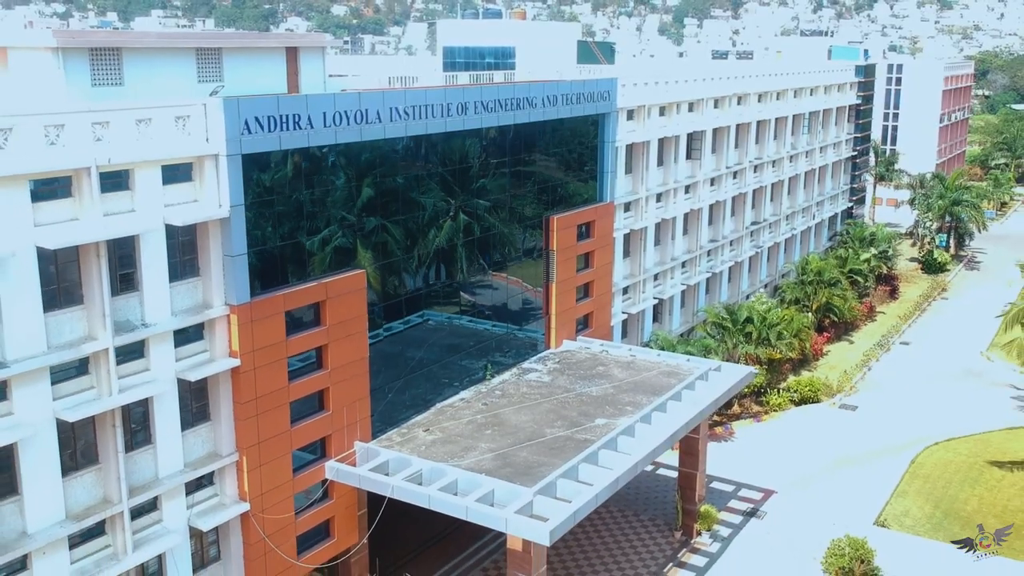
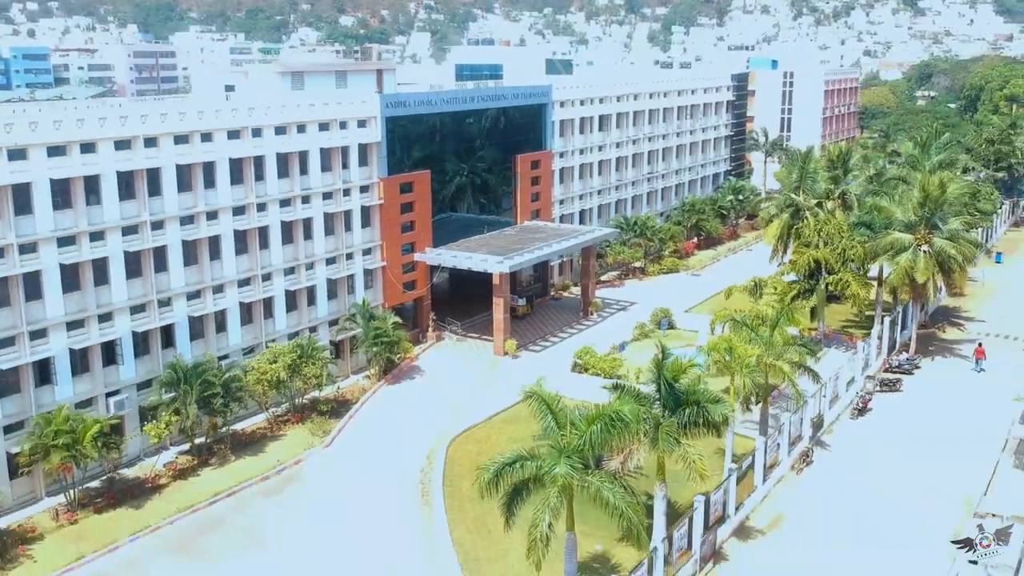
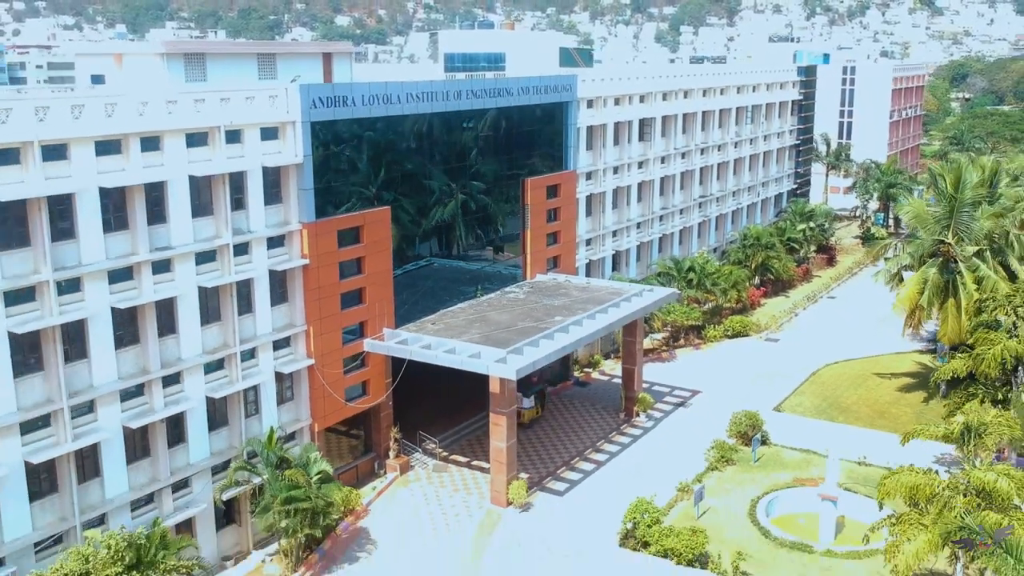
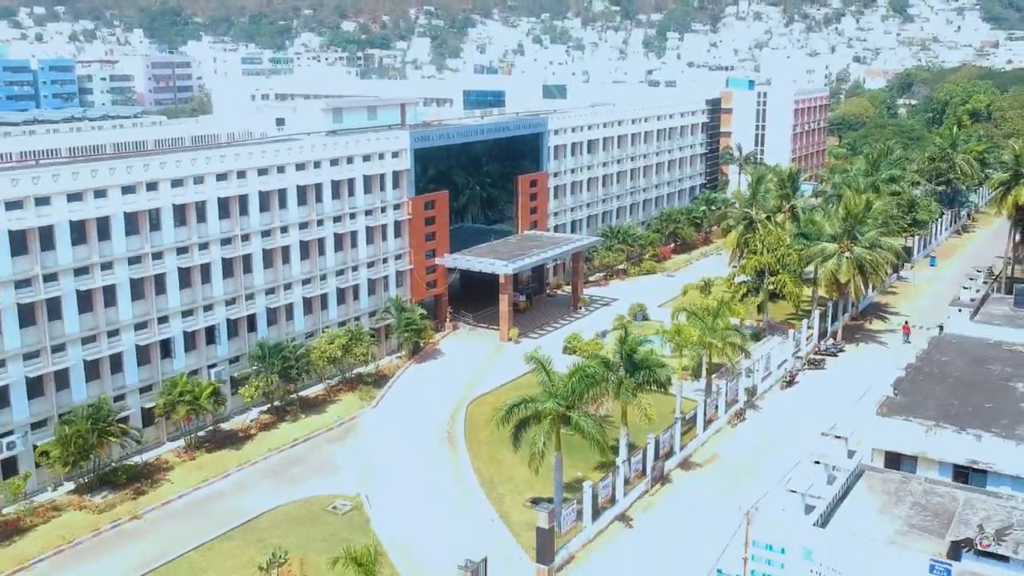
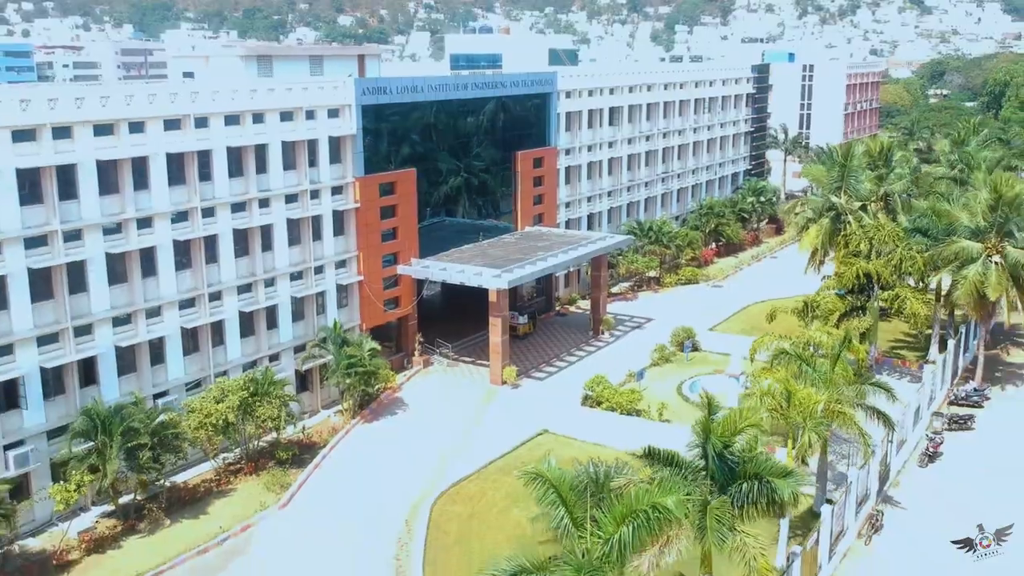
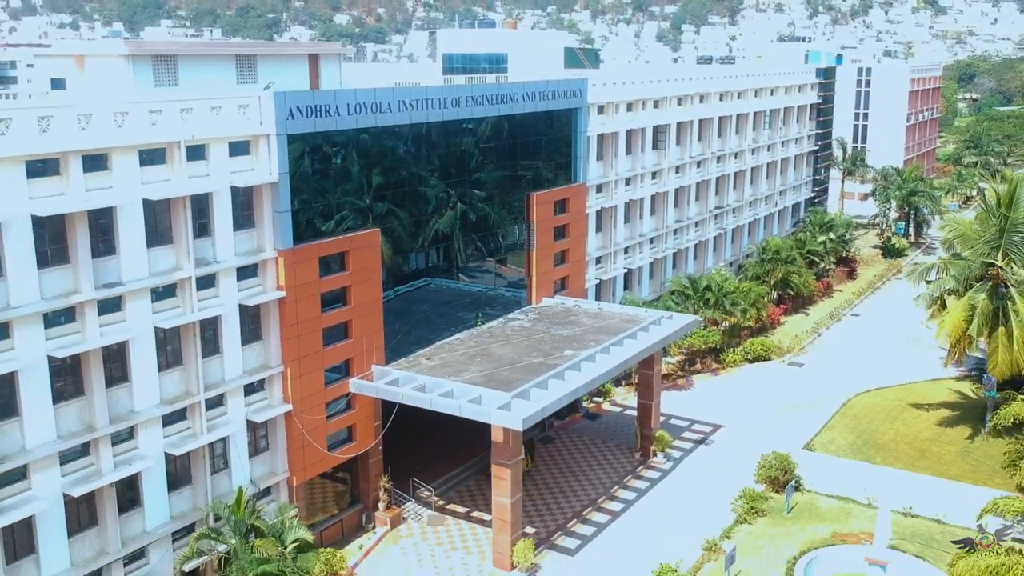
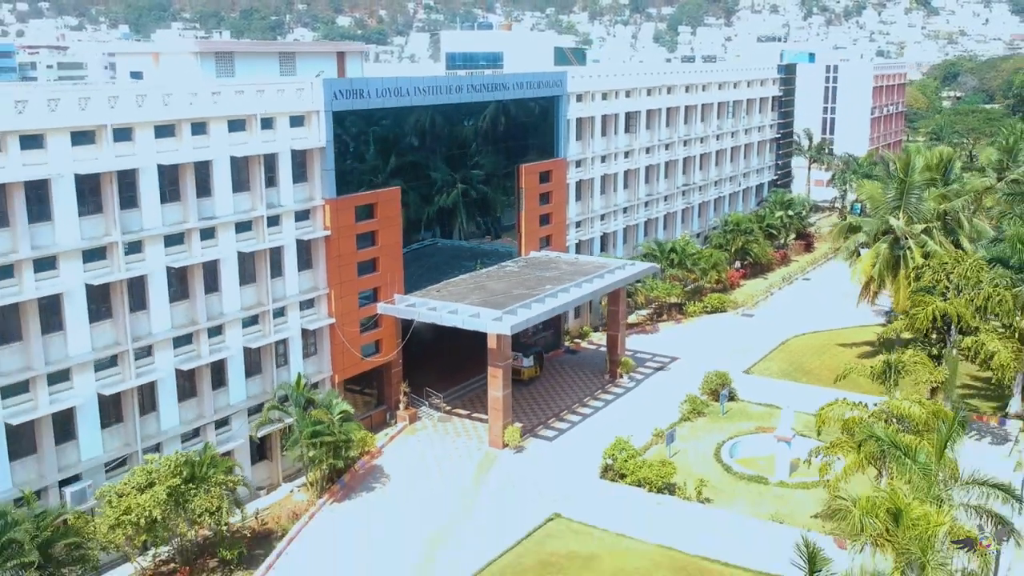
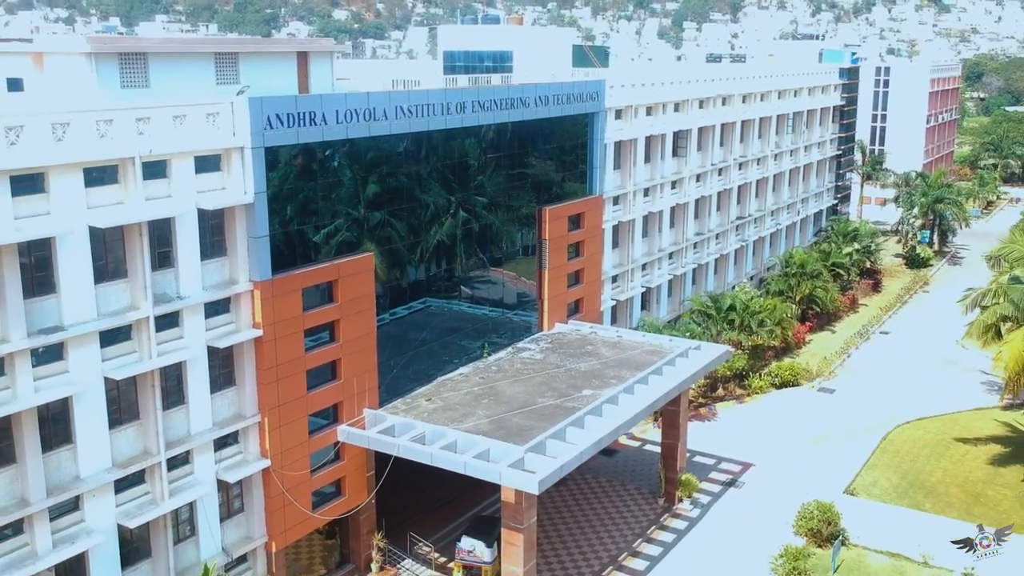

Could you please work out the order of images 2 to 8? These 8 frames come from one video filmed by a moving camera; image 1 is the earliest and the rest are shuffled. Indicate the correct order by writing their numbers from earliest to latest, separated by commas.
8, 6, 3, 7, 5, 2, 4
